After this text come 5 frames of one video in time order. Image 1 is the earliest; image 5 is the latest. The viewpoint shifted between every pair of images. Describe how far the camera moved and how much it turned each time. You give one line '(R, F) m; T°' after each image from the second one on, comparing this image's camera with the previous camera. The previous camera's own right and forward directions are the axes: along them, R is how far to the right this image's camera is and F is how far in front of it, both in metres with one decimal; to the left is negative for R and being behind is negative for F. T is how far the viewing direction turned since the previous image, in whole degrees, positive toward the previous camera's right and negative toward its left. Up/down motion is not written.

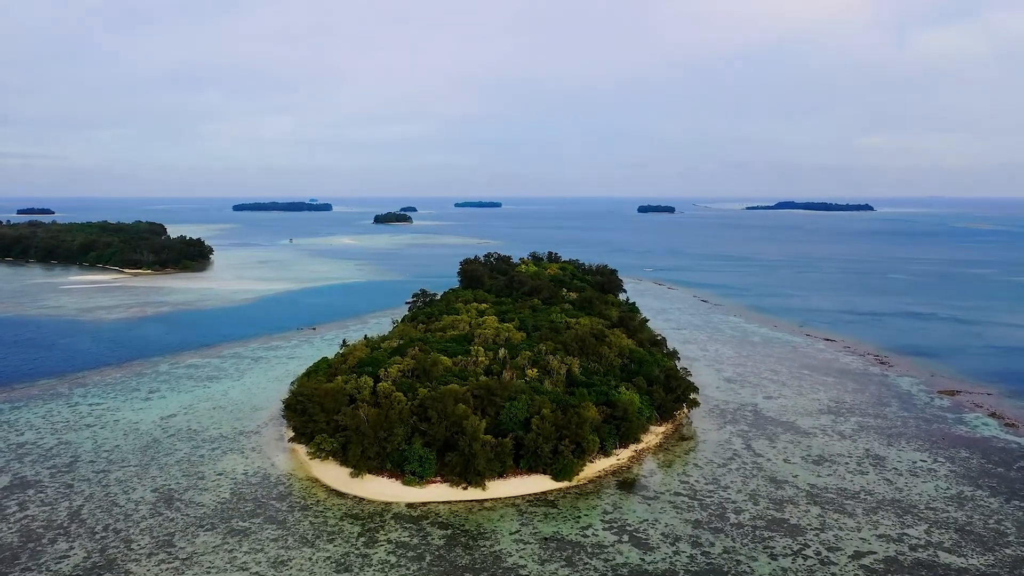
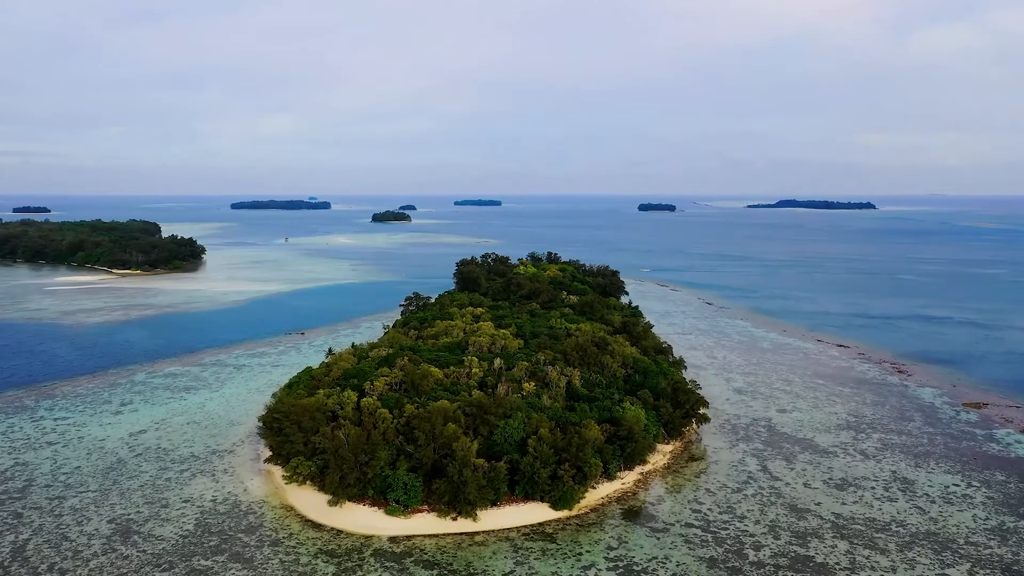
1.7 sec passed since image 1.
(+0.1, +1.4) m; 0°
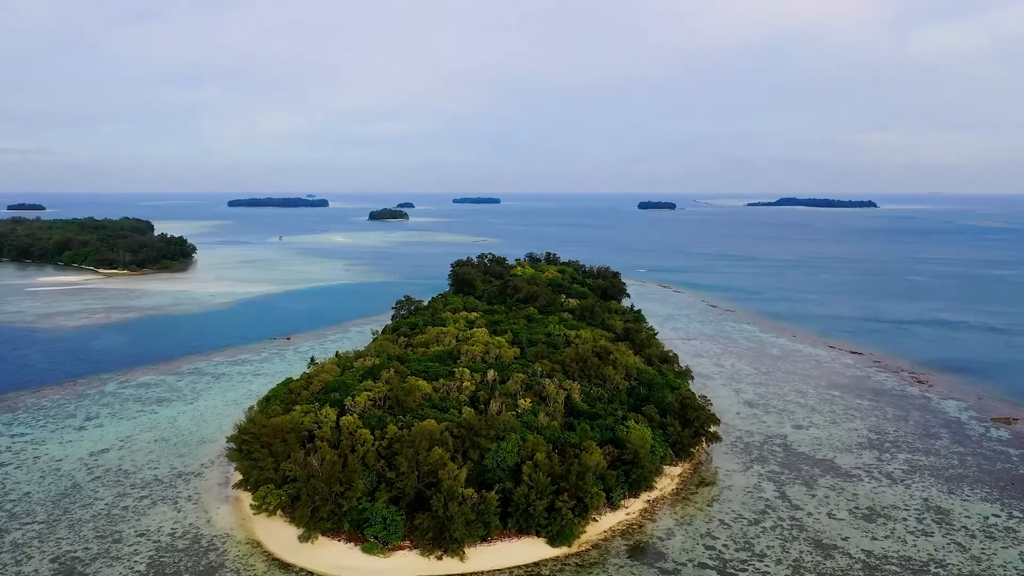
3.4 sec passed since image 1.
(+0.1, +1.5) m; 0°
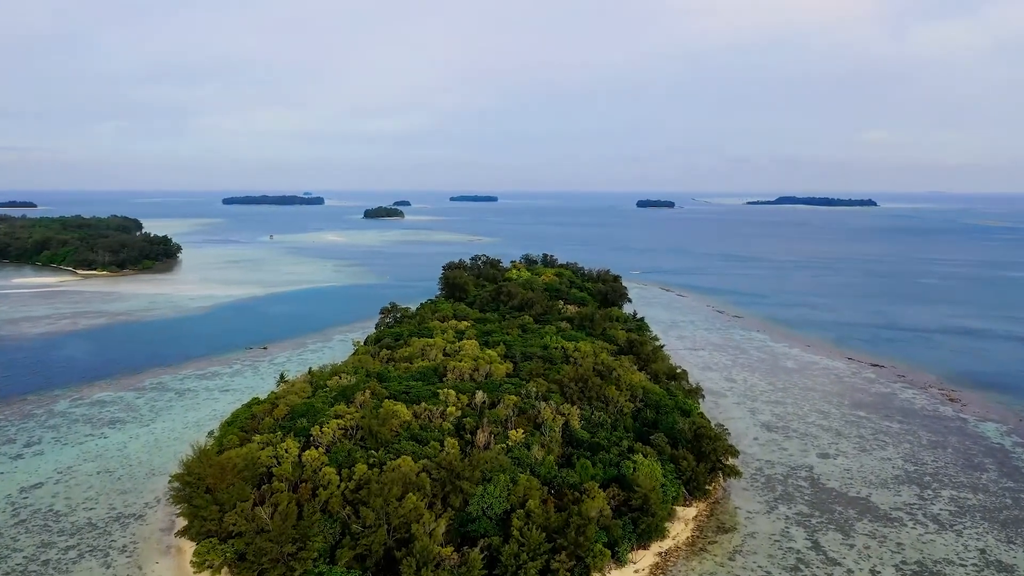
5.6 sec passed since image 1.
(+0.2, +2.1) m; 0°
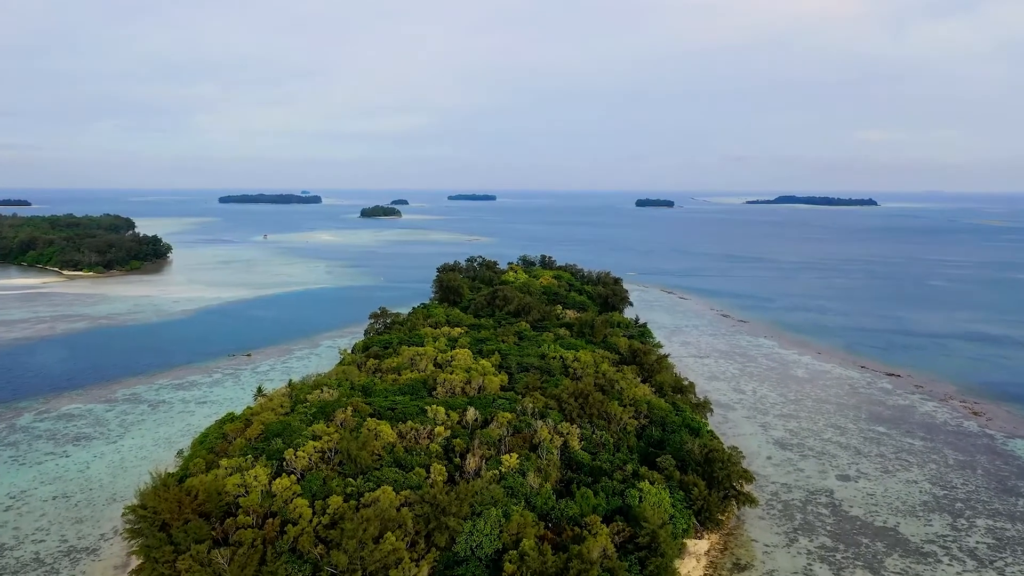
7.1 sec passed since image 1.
(+0.1, +1.3) m; 0°
